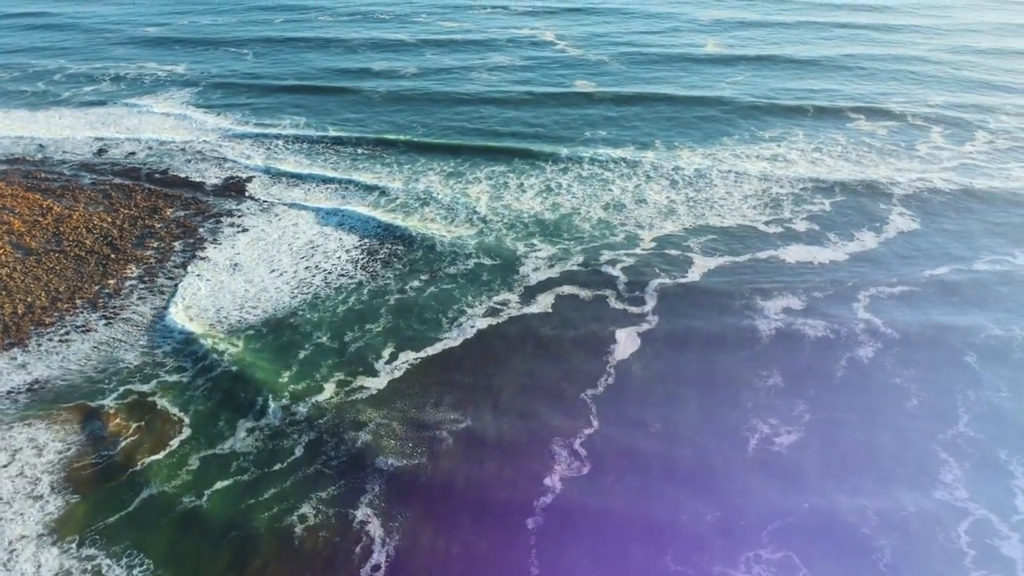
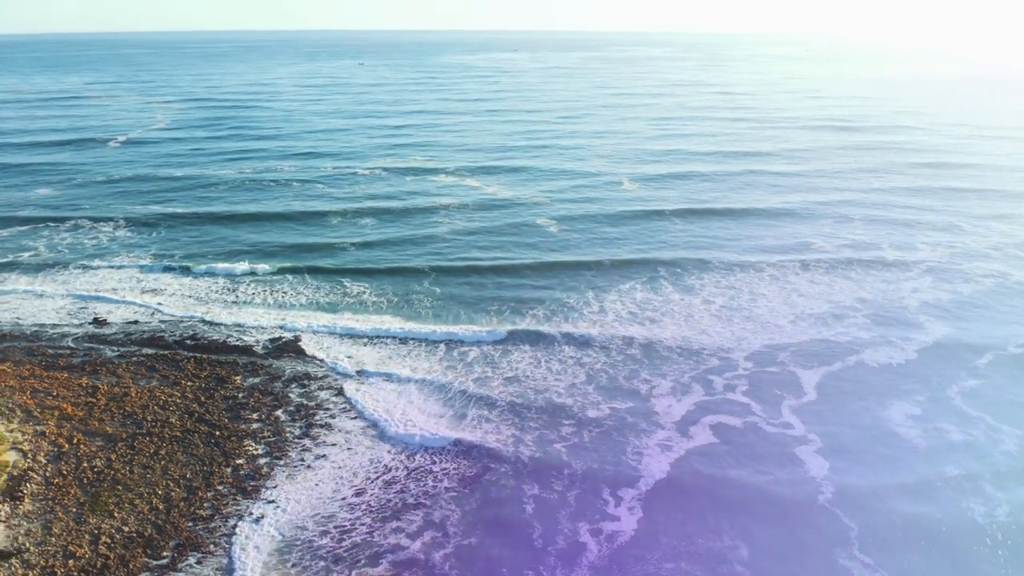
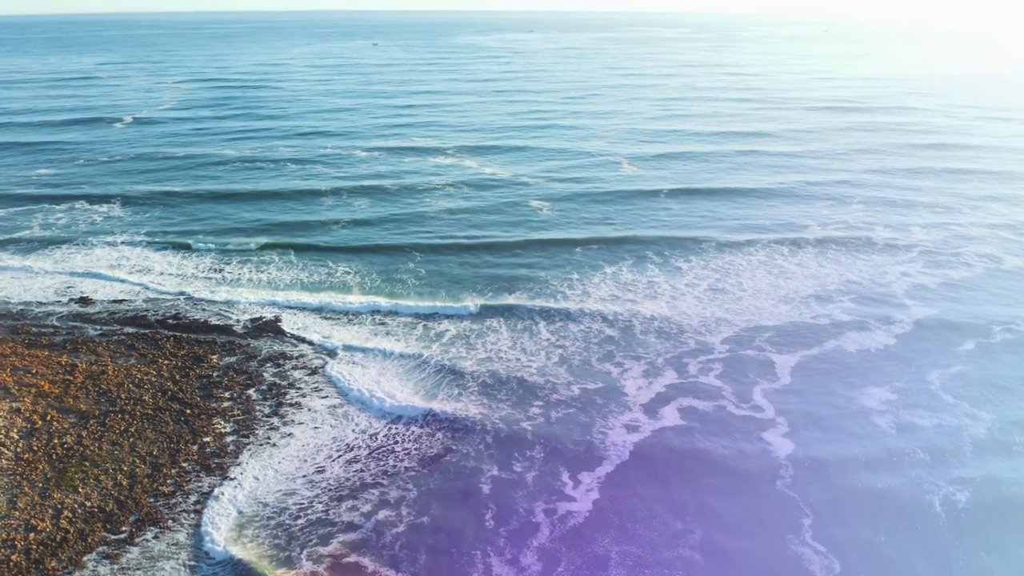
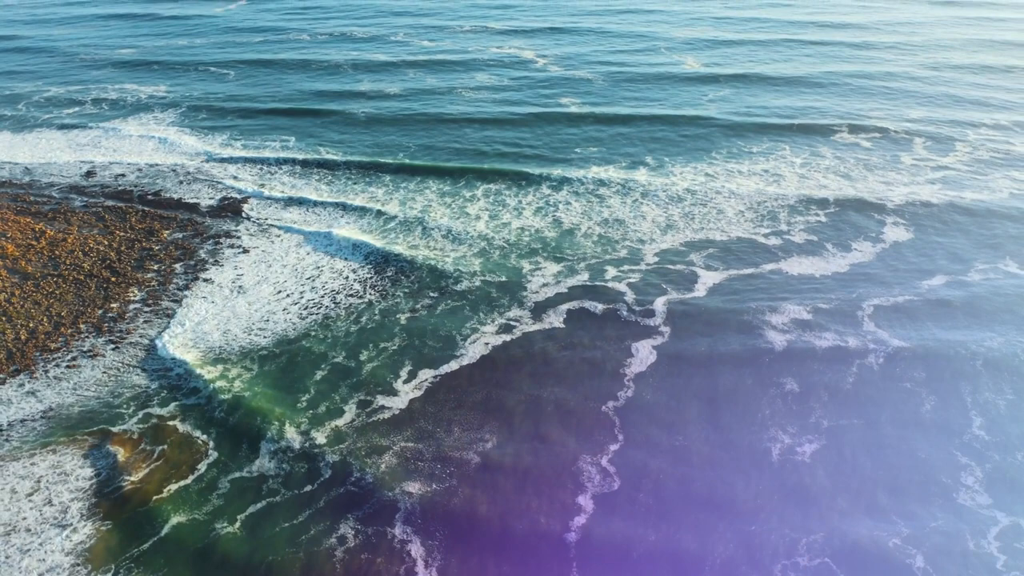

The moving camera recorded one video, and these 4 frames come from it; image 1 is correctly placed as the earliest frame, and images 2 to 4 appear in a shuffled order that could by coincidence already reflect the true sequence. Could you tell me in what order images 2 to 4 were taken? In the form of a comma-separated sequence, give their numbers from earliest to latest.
4, 3, 2
